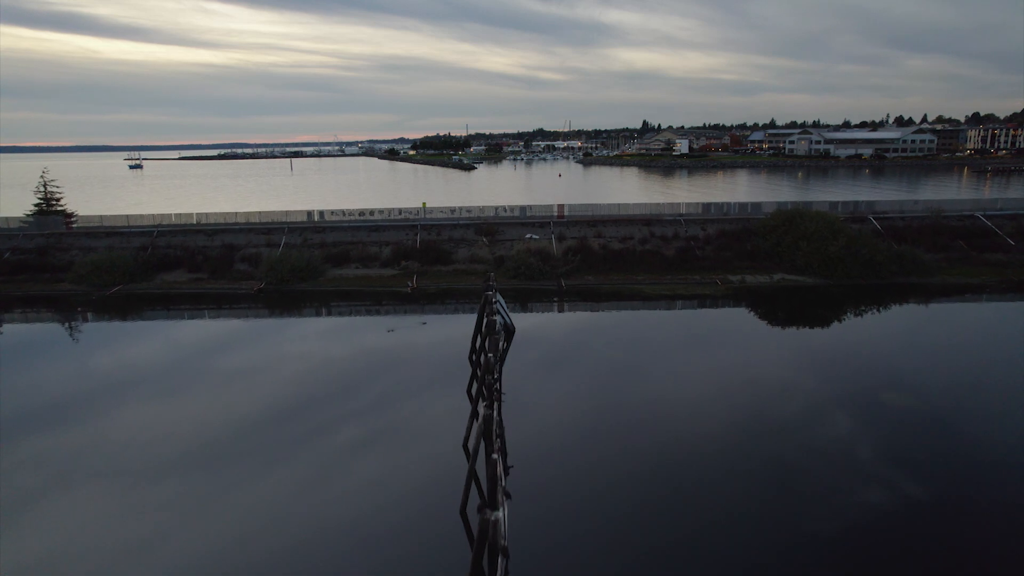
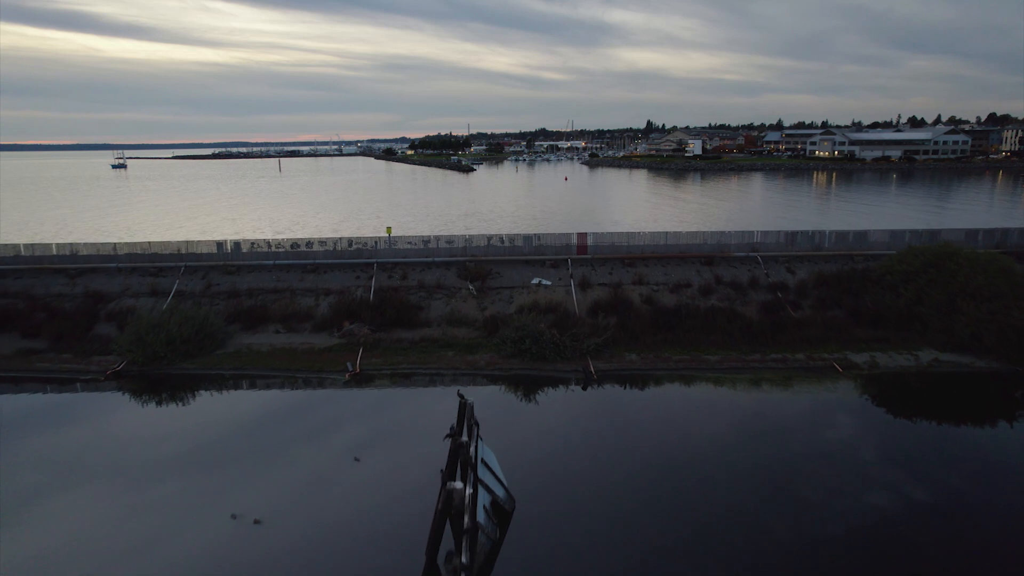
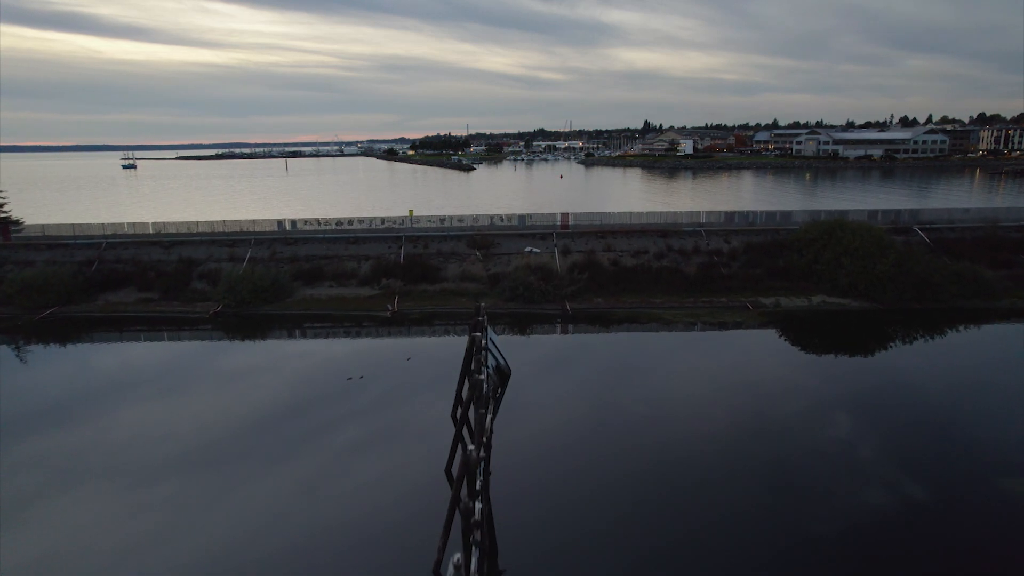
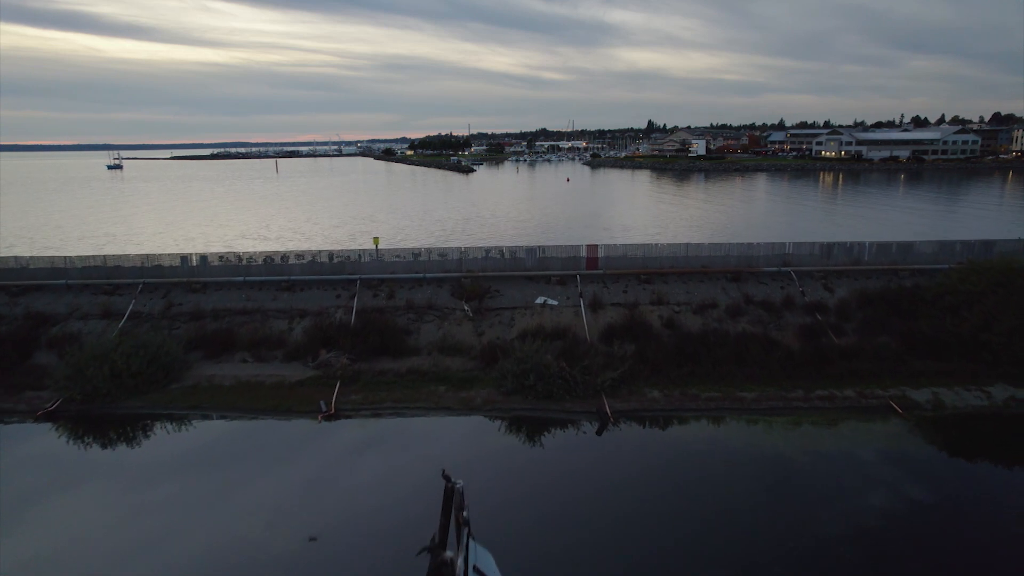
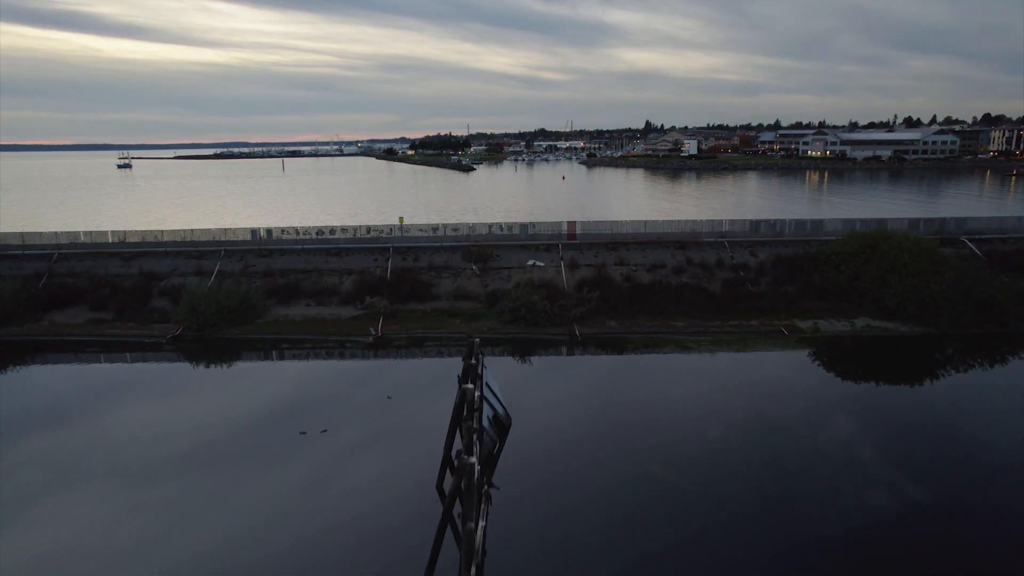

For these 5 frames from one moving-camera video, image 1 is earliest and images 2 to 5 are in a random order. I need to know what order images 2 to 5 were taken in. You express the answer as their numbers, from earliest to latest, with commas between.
3, 5, 2, 4
